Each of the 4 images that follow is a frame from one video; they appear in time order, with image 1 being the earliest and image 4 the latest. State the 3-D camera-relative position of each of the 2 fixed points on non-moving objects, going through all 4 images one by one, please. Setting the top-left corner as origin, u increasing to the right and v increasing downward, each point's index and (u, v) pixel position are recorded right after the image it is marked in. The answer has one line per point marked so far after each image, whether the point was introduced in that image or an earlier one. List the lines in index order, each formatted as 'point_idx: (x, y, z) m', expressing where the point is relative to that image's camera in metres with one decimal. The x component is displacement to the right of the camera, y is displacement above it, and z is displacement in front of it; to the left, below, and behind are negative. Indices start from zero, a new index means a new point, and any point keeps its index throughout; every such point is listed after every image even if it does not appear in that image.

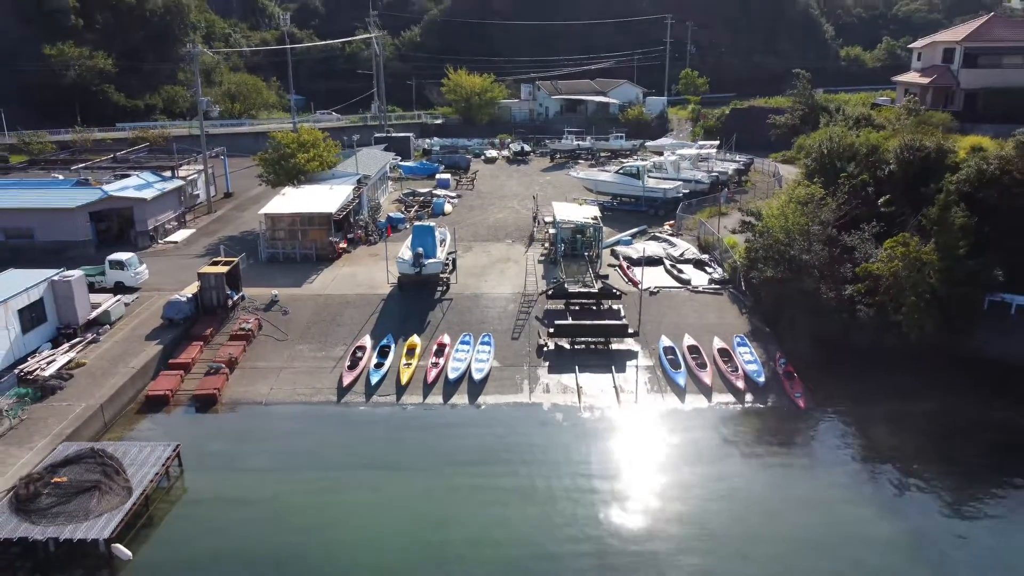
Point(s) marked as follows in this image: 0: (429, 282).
0: (-2.5, +0.2, +20.0) m
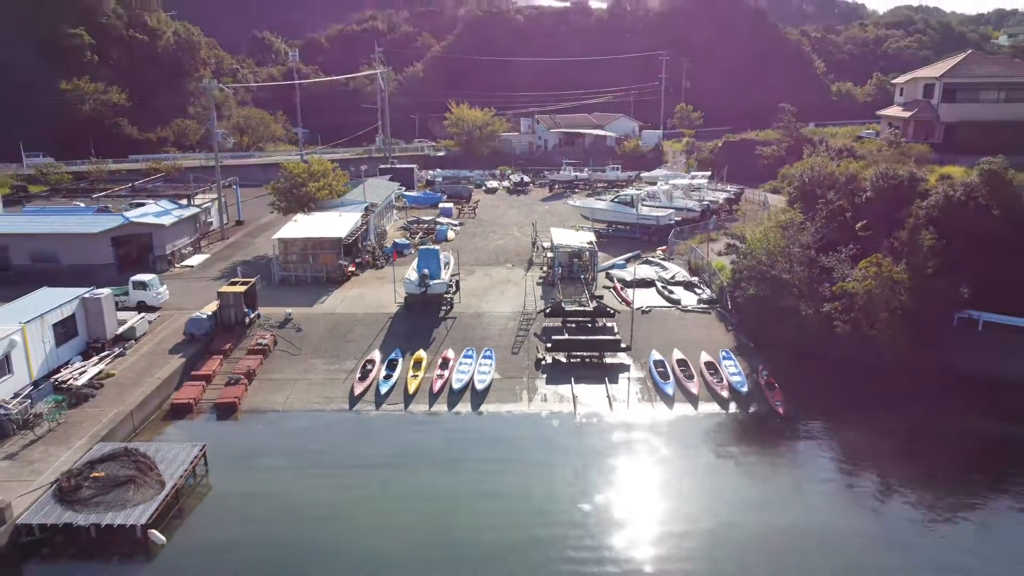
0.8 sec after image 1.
0: (-2.4, -0.4, +21.2) m
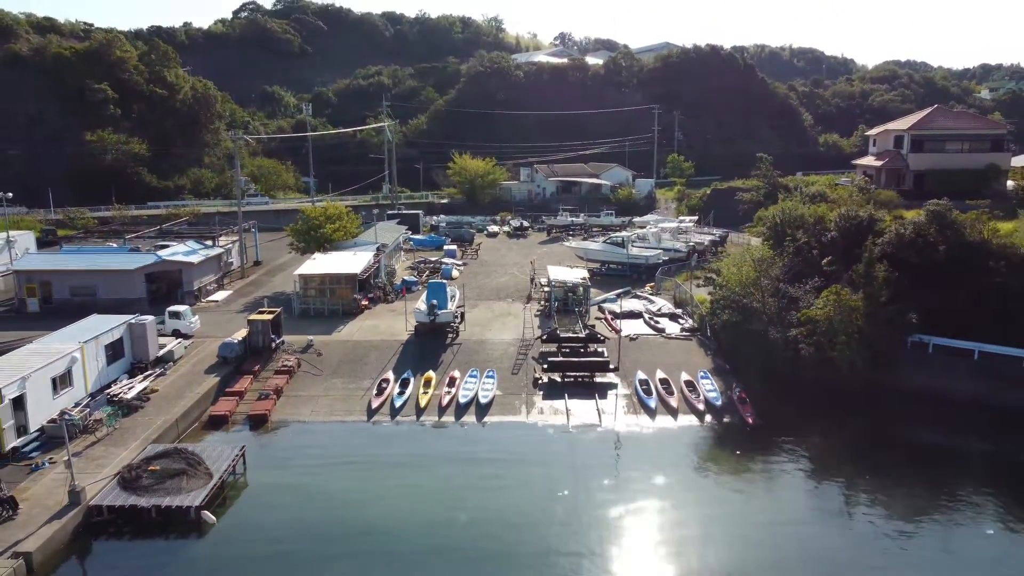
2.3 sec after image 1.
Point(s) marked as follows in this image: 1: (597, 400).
0: (-2.4, -1.4, +23.4) m
1: (+2.4, -3.2, +19.4) m
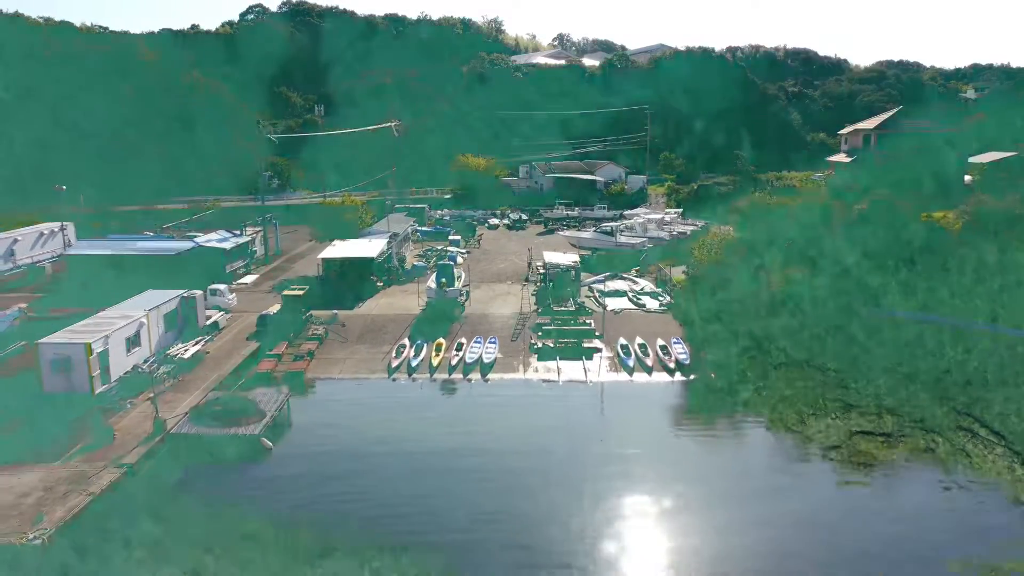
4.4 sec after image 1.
0: (-2.5, -0.7, +26.7) m
1: (+2.4, -2.4, +22.7) m
